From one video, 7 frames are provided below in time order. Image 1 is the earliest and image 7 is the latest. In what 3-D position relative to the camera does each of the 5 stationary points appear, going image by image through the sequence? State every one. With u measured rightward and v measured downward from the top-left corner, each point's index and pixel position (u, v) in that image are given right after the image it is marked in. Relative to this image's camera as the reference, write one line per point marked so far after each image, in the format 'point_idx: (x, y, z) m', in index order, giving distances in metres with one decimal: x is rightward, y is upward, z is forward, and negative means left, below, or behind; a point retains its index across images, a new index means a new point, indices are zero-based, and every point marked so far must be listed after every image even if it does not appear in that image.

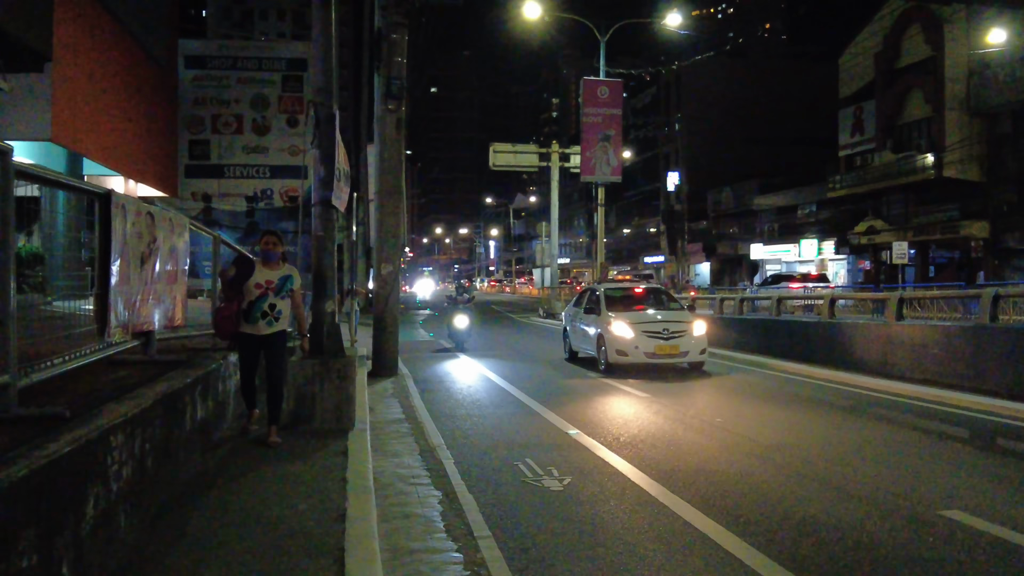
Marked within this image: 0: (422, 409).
0: (-1.0, -1.2, +10.4) m
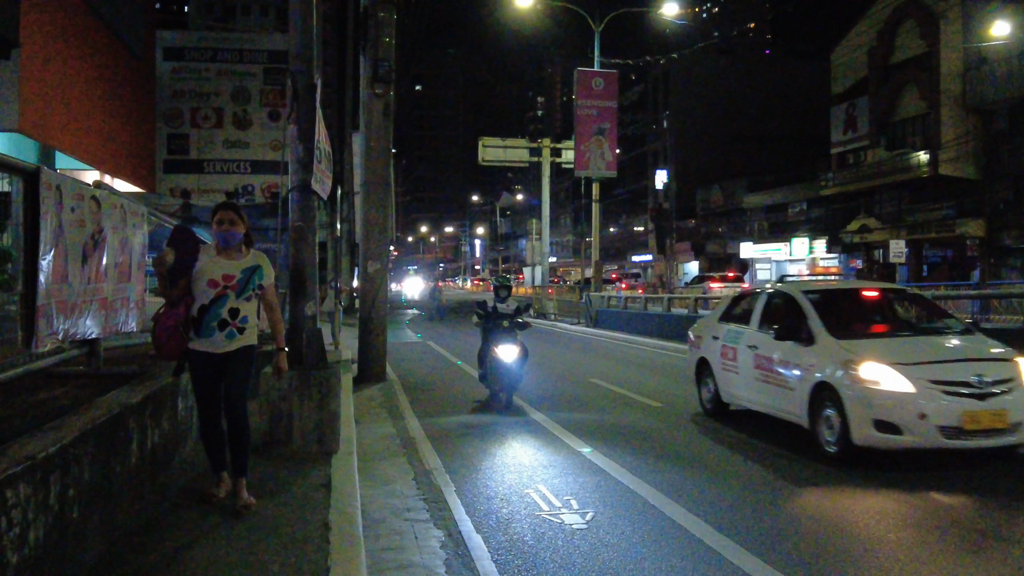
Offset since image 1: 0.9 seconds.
0: (-1.0, -1.2, +9.4) m
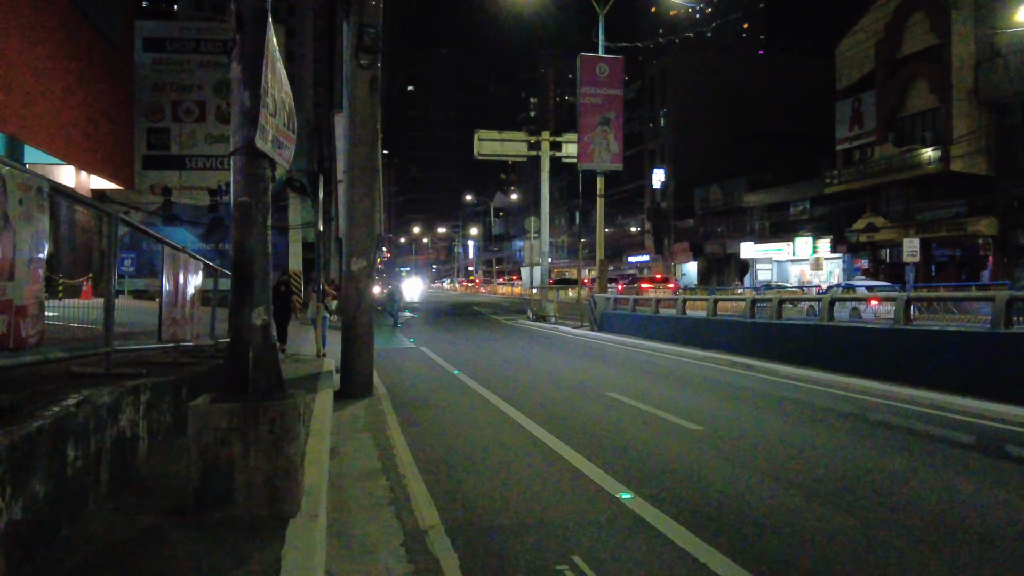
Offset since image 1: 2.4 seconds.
0: (-0.9, -1.2, +7.8) m
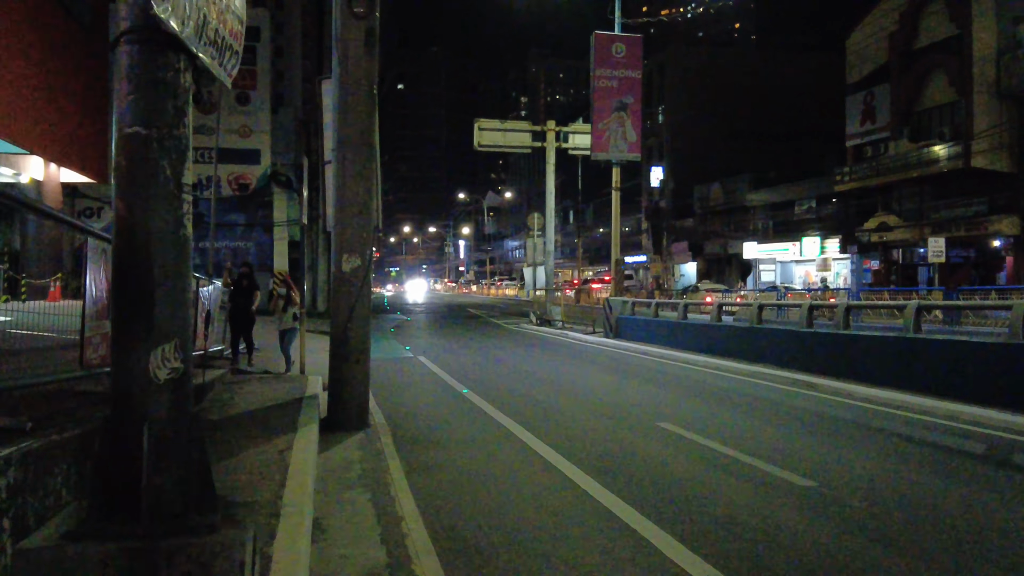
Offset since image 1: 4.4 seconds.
0: (-0.6, -1.3, +5.7) m
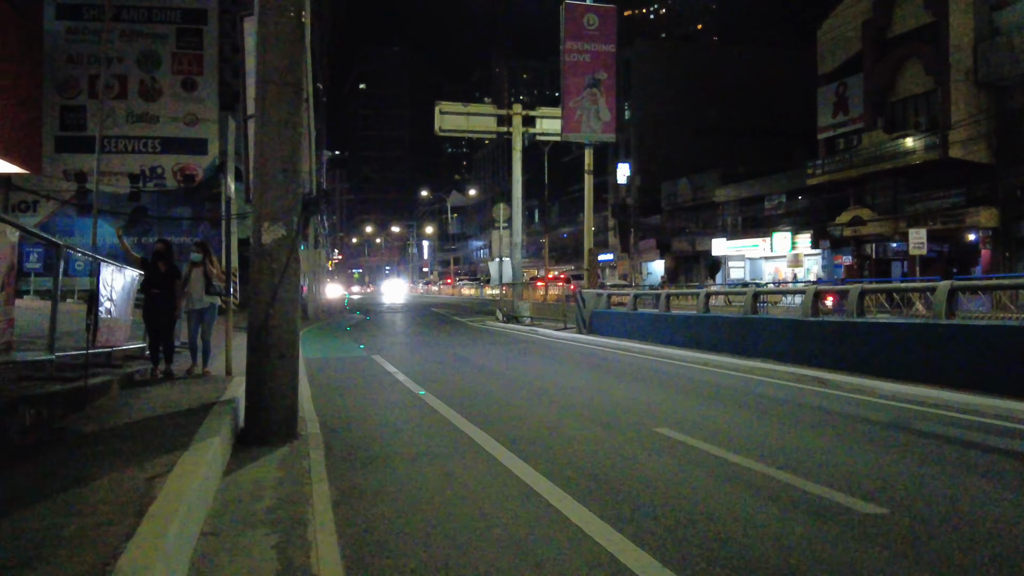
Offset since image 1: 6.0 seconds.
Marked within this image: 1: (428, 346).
0: (-0.7, -1.1, +4.1) m
1: (-1.6, -1.1, +18.6) m
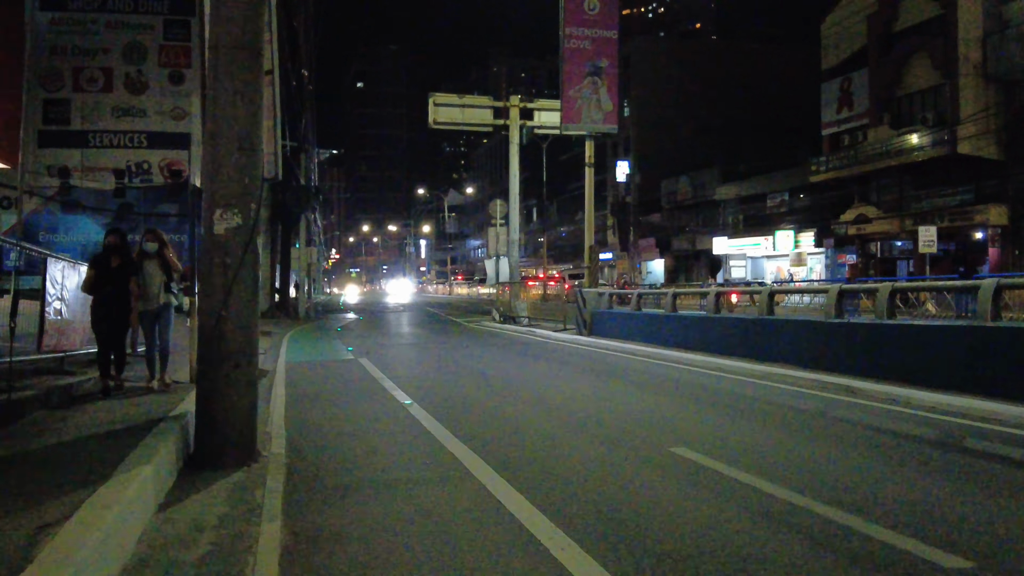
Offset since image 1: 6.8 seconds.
0: (-0.8, -1.1, +3.1) m
1: (-1.6, -1.1, +17.7) m
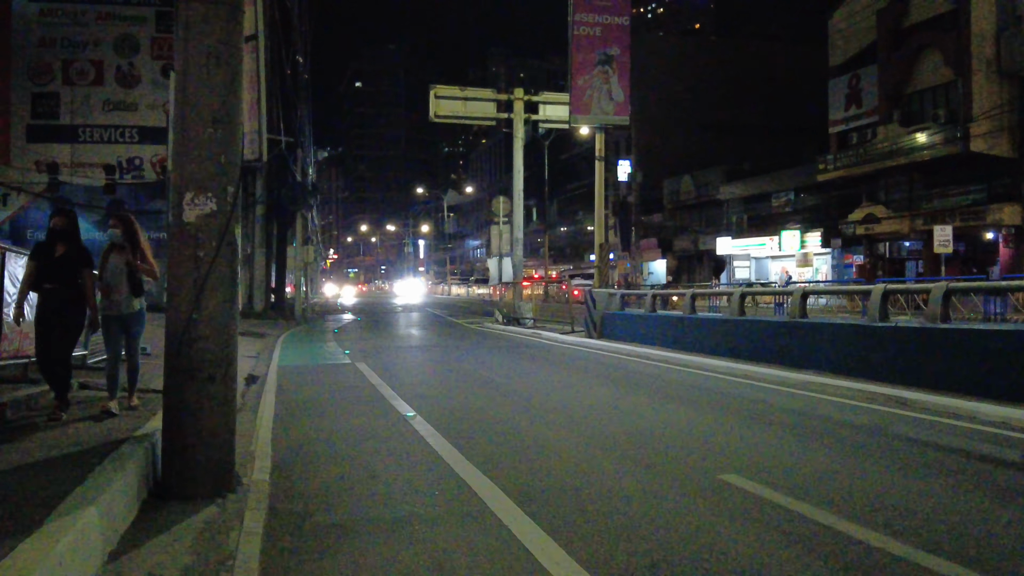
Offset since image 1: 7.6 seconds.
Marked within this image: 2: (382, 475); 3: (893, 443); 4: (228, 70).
0: (-0.7, -1.1, +2.3) m
1: (-1.5, -1.1, +16.8) m
2: (-0.8, -1.1, +6.2) m
3: (+2.7, -1.1, +7.3) m
4: (-1.4, +1.1, +5.1) m
